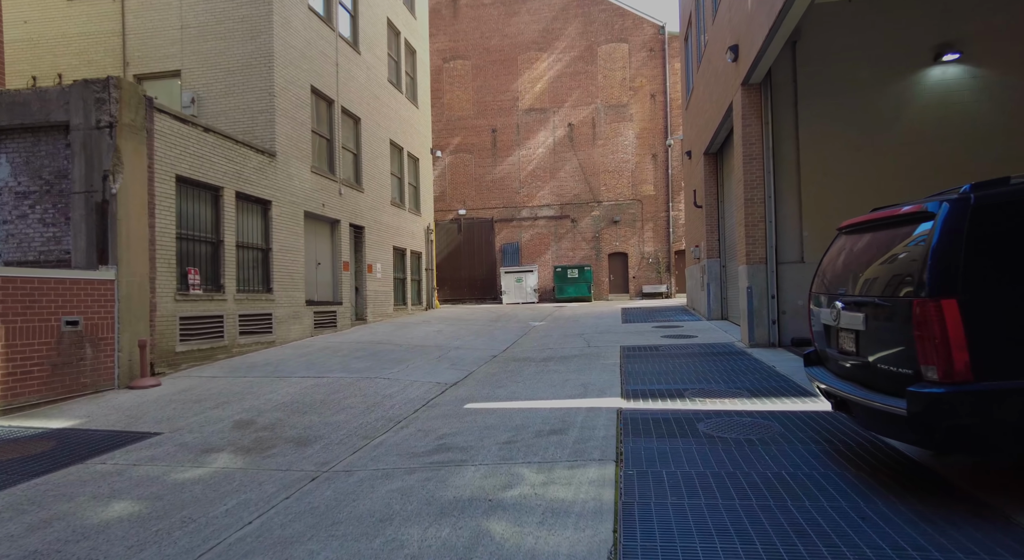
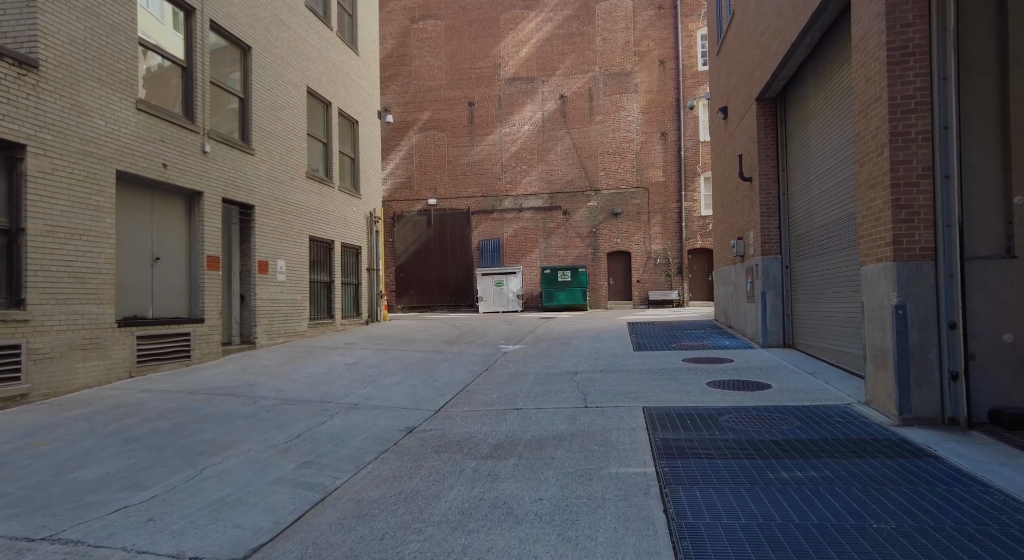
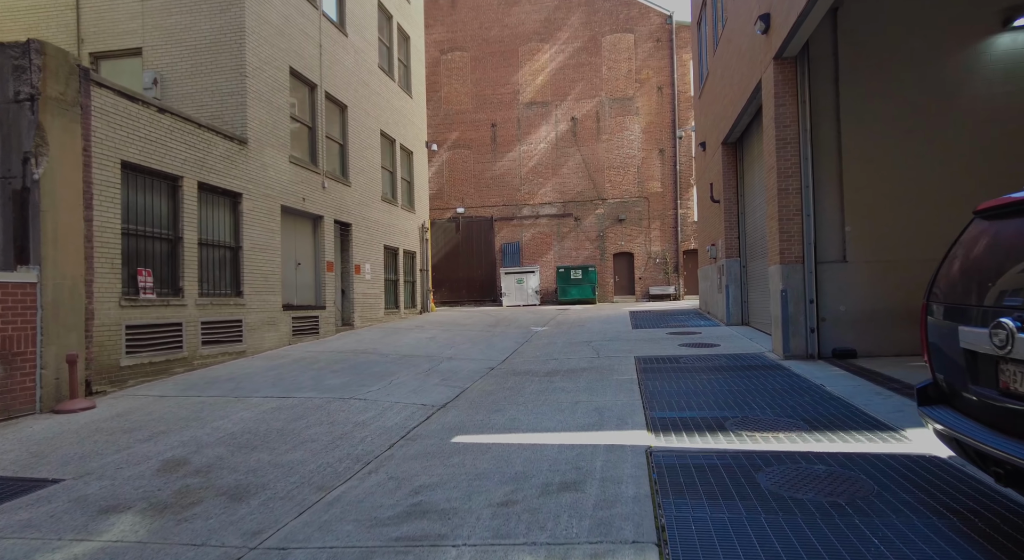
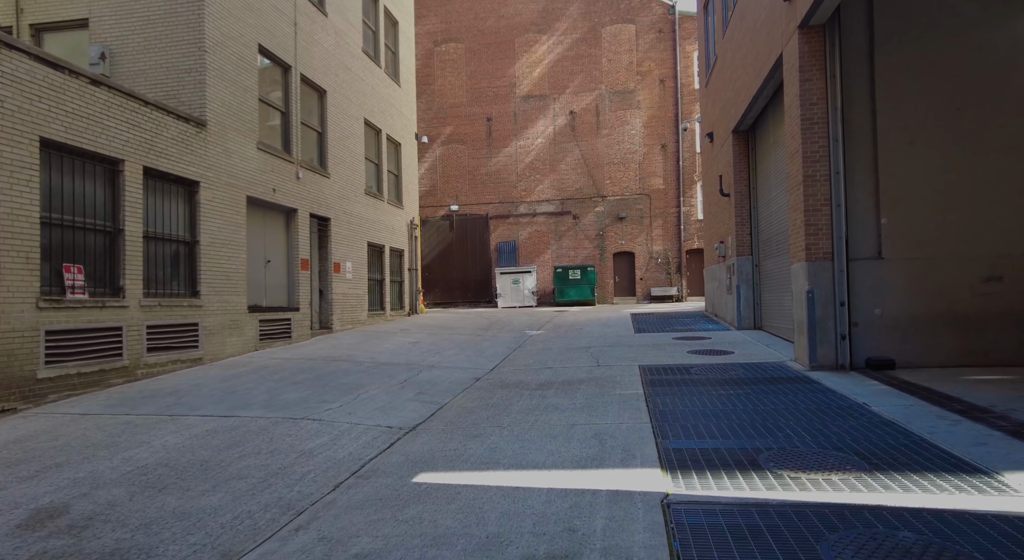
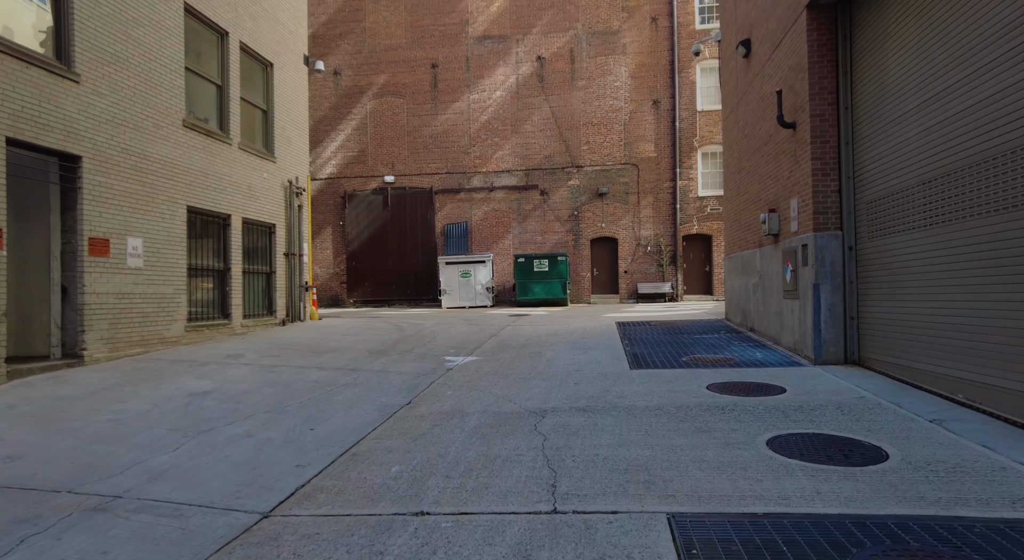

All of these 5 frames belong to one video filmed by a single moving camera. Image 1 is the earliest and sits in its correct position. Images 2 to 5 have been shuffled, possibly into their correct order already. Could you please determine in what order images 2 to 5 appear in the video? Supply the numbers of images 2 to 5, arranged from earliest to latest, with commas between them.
3, 4, 2, 5
